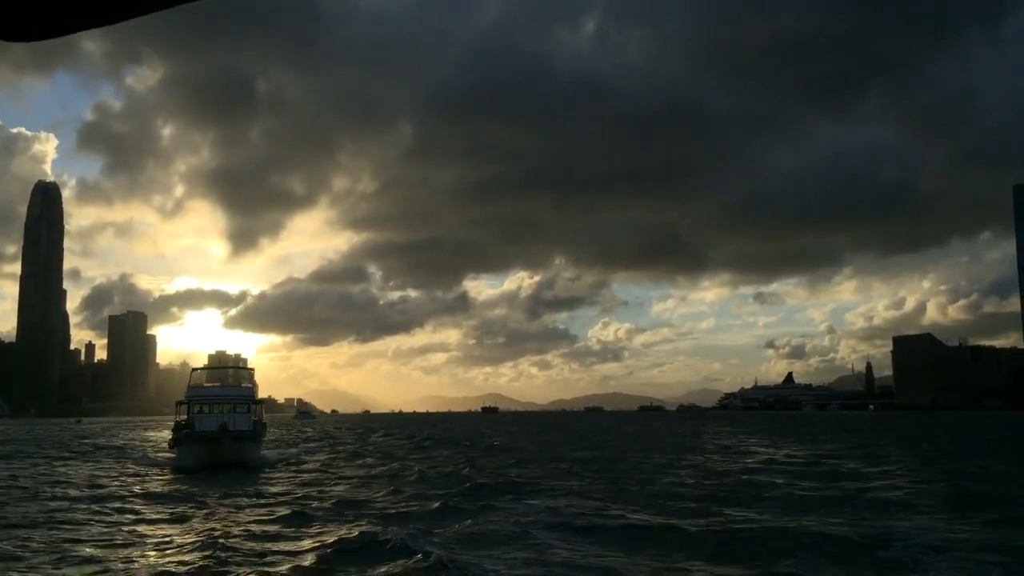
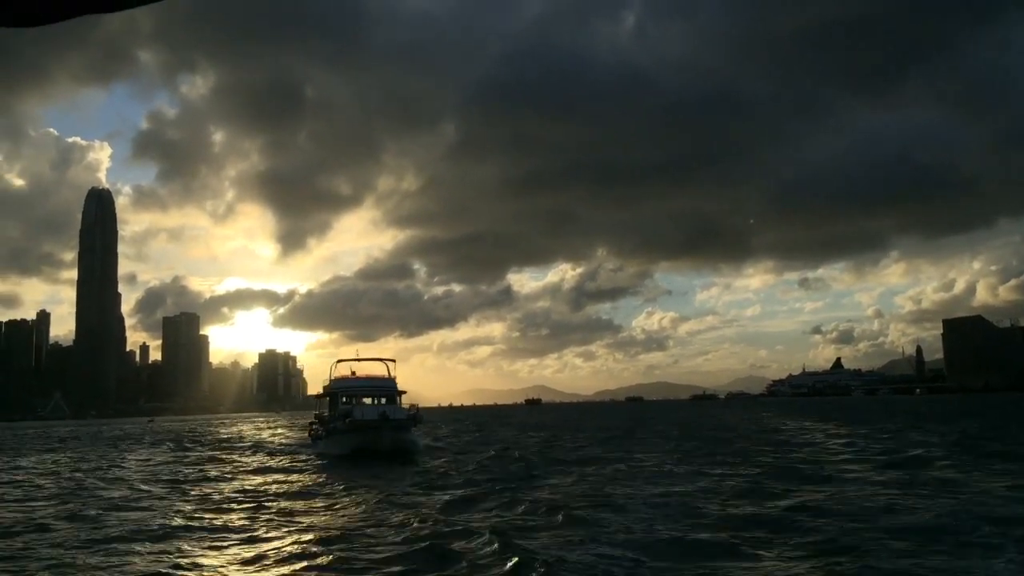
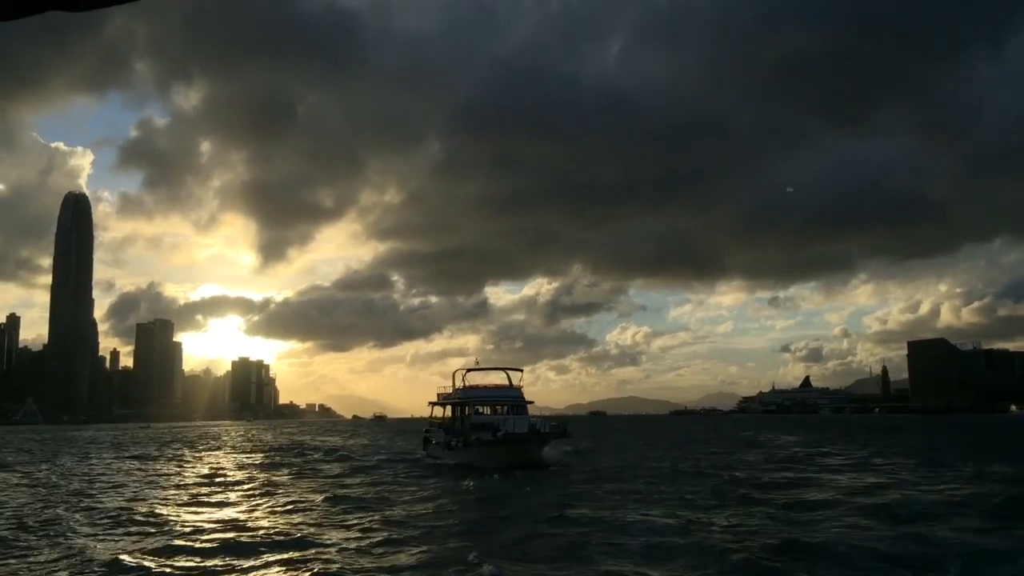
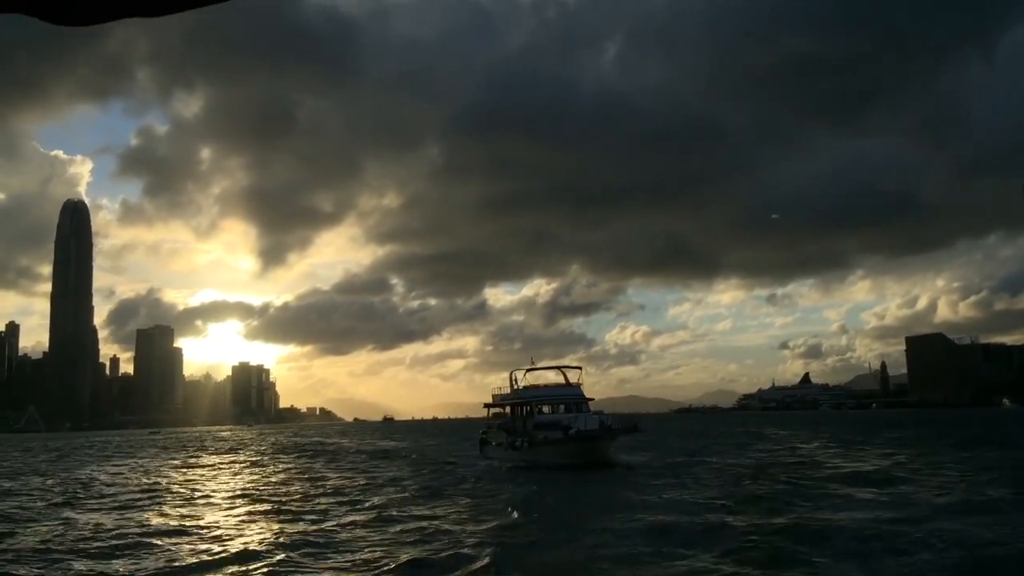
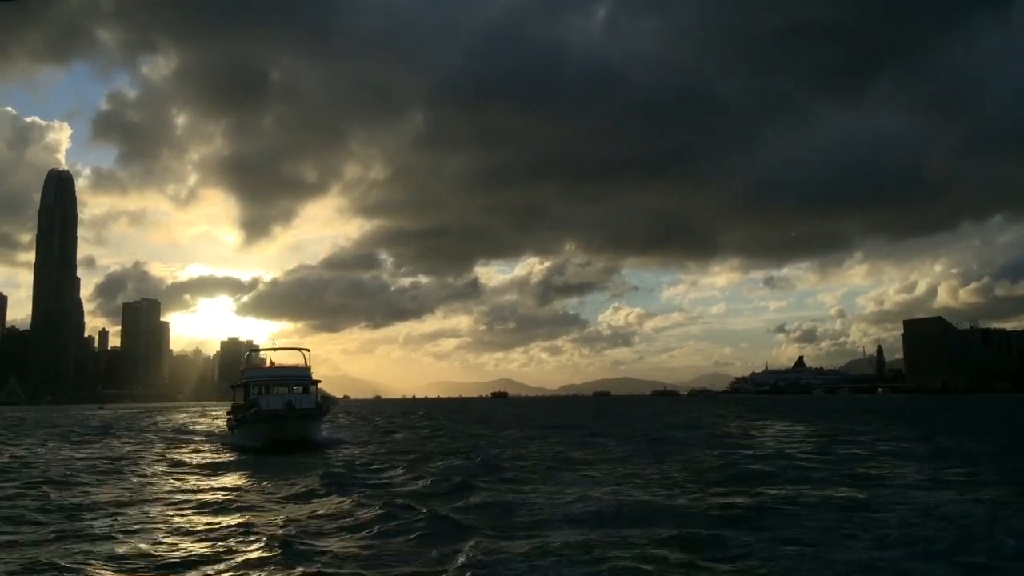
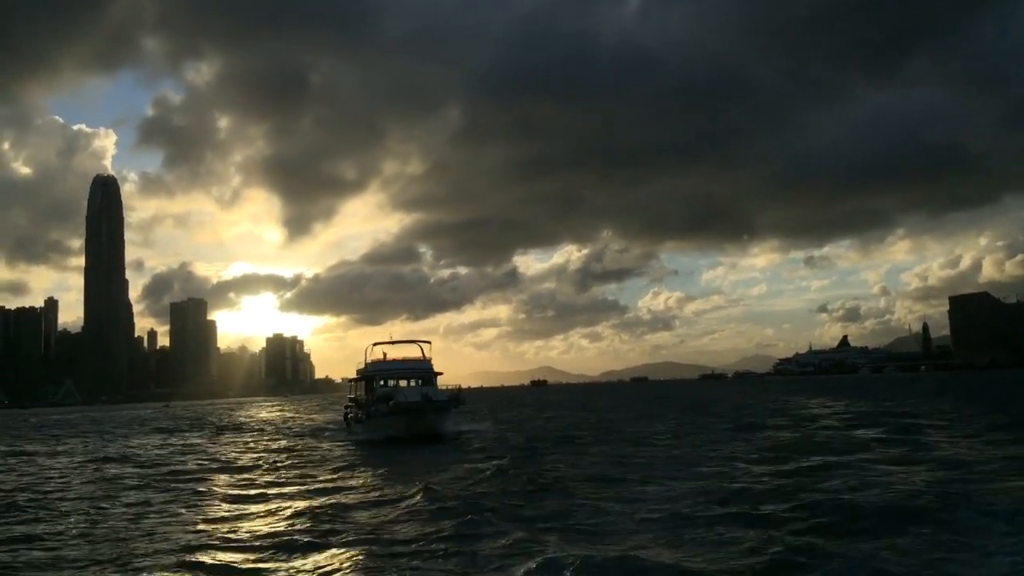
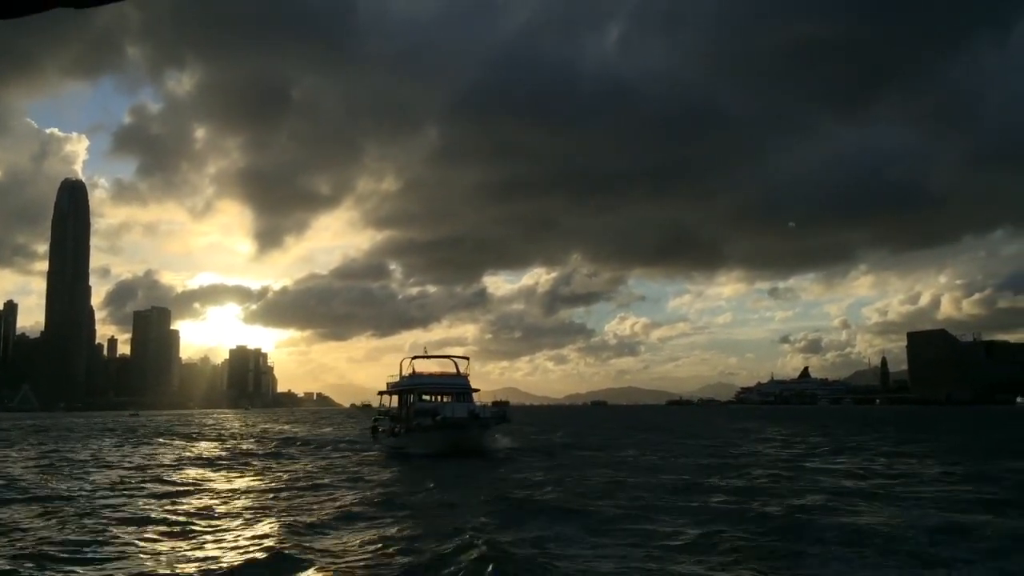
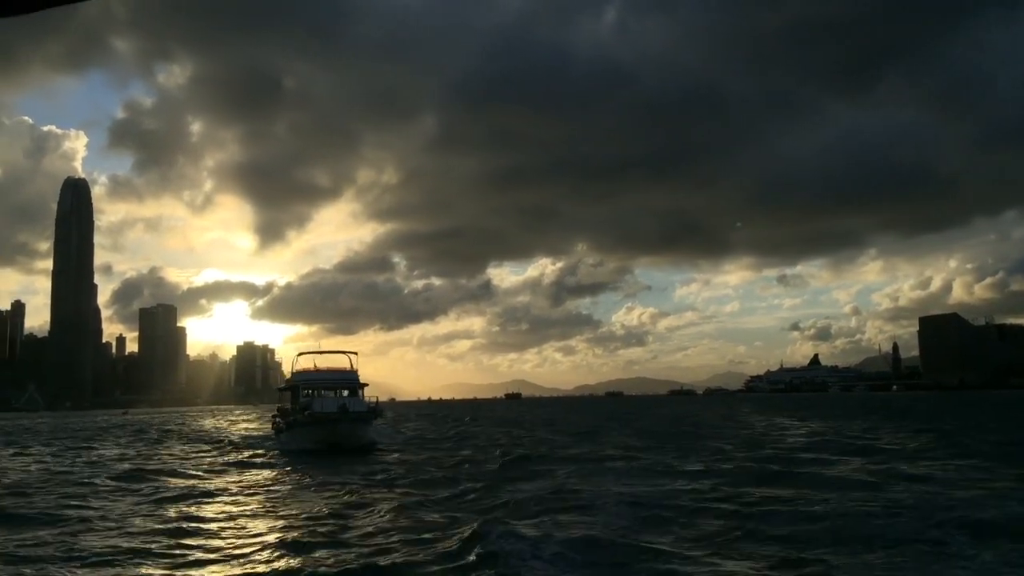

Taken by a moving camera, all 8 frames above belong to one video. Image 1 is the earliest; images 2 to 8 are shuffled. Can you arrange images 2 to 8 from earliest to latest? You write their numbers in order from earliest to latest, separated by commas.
5, 8, 2, 6, 7, 3, 4
